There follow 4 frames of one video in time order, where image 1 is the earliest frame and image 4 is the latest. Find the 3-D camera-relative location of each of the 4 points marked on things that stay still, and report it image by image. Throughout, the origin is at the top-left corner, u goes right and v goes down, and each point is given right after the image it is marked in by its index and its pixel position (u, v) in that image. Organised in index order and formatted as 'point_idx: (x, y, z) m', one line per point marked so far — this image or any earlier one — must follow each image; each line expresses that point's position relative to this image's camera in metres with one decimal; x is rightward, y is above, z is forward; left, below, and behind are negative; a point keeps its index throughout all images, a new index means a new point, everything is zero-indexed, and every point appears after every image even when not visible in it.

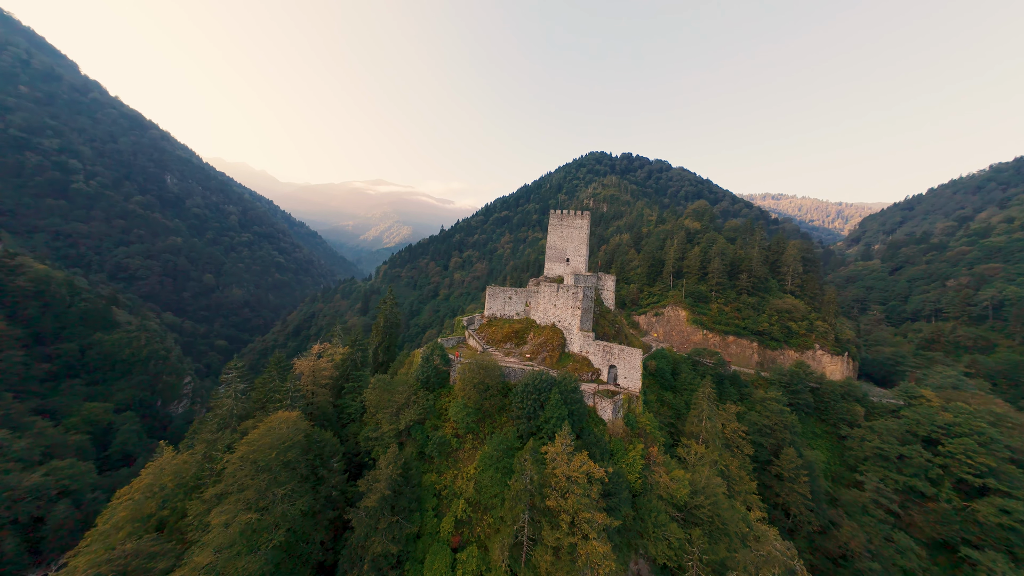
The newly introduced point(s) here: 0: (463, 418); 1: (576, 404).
0: (-3.7, -9.9, +19.1) m
1: (+4.8, -8.7, +18.6) m
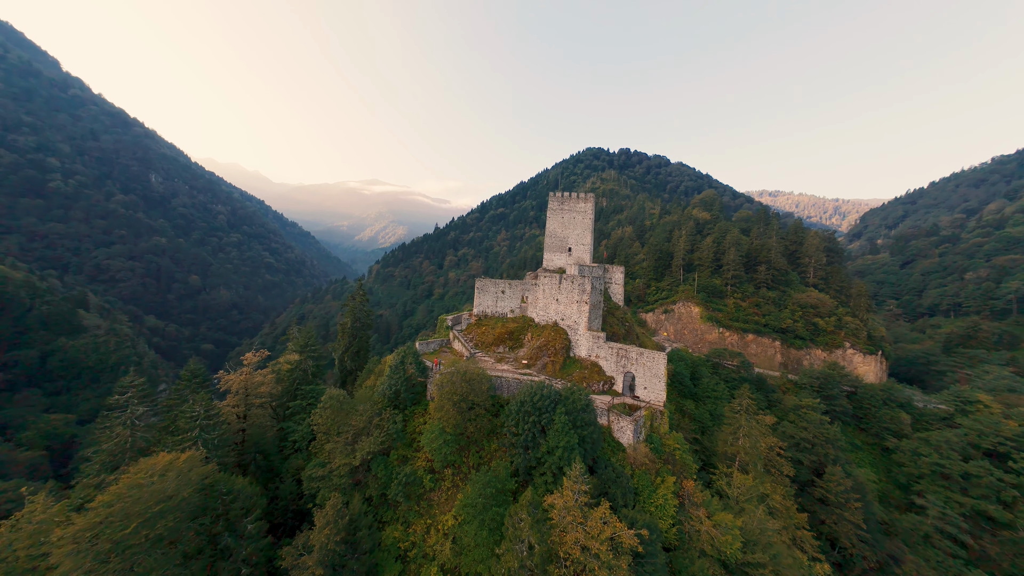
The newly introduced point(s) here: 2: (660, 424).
0: (-4.2, -9.2, +14.4) m
1: (+4.3, -8.0, +14.0) m
2: (+10.2, -9.4, +17.4) m
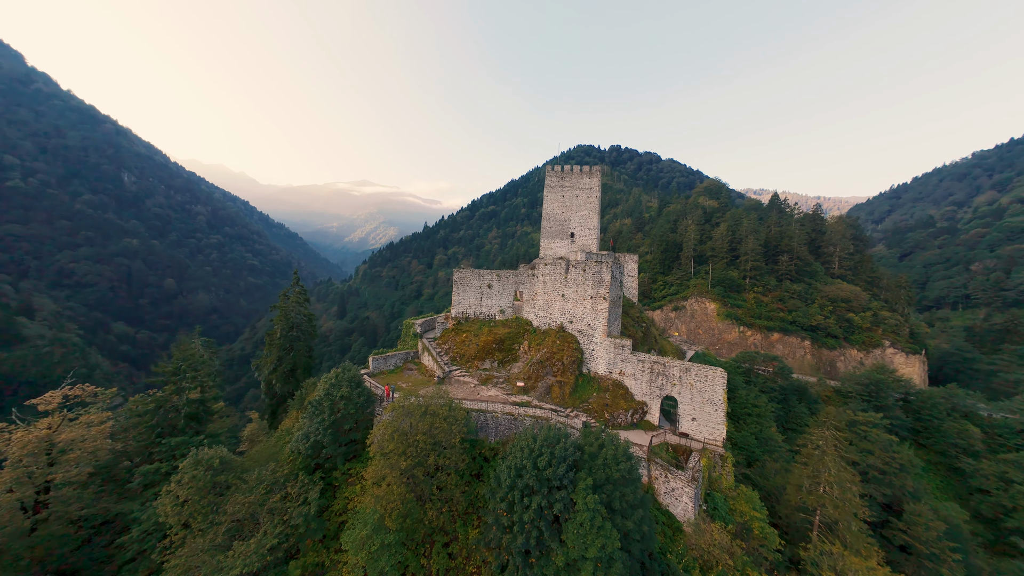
0: (-4.5, -8.8, +8.3) m
1: (+4.0, -7.4, +8.2) m
2: (+9.8, -8.8, +11.6) m
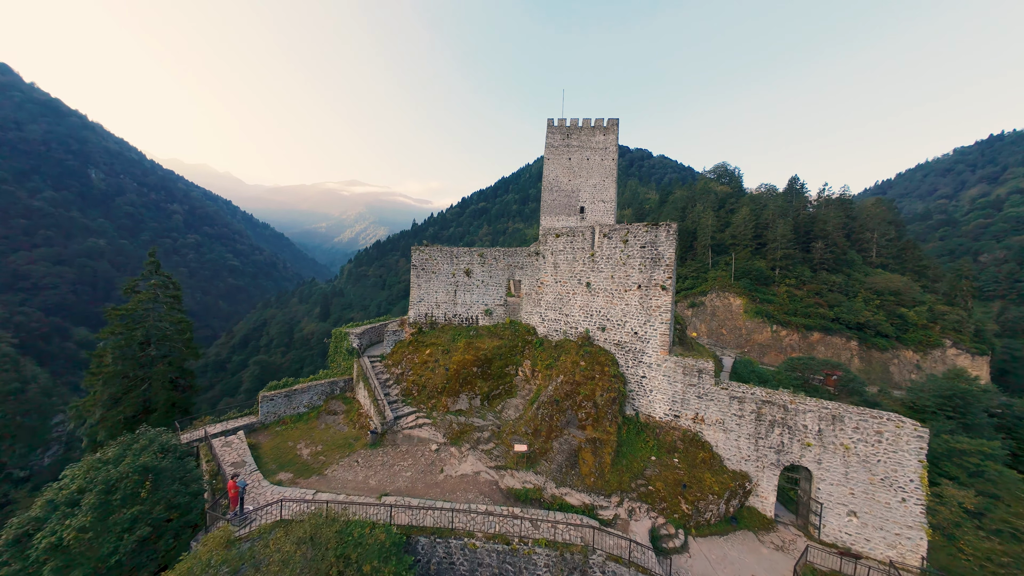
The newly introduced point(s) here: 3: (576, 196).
0: (-4.5, -8.3, +1.6) m
1: (+4.0, -6.8, +1.8) m
2: (+9.7, -8.1, +5.4) m
3: (+5.0, +7.2, +19.3) m
